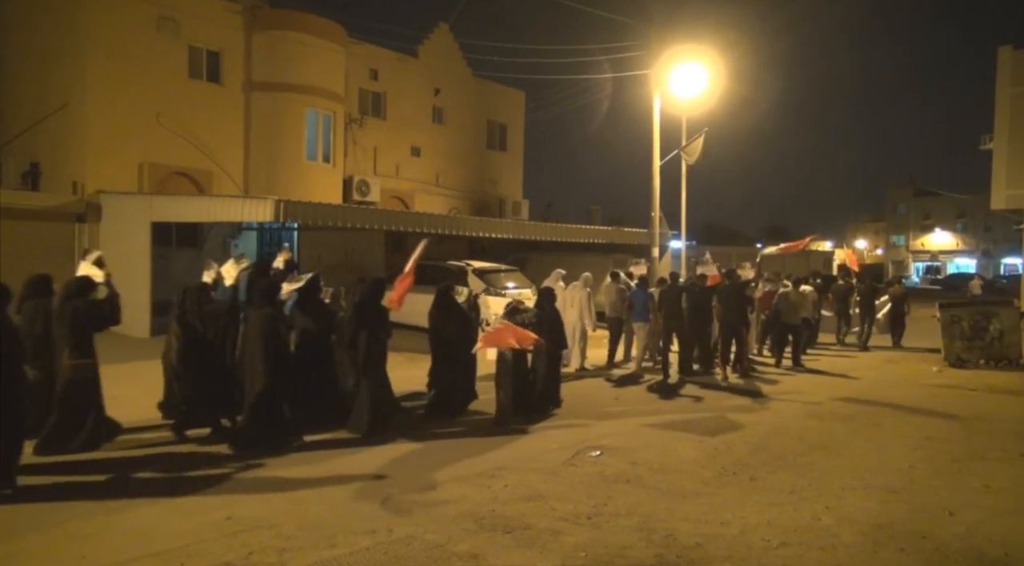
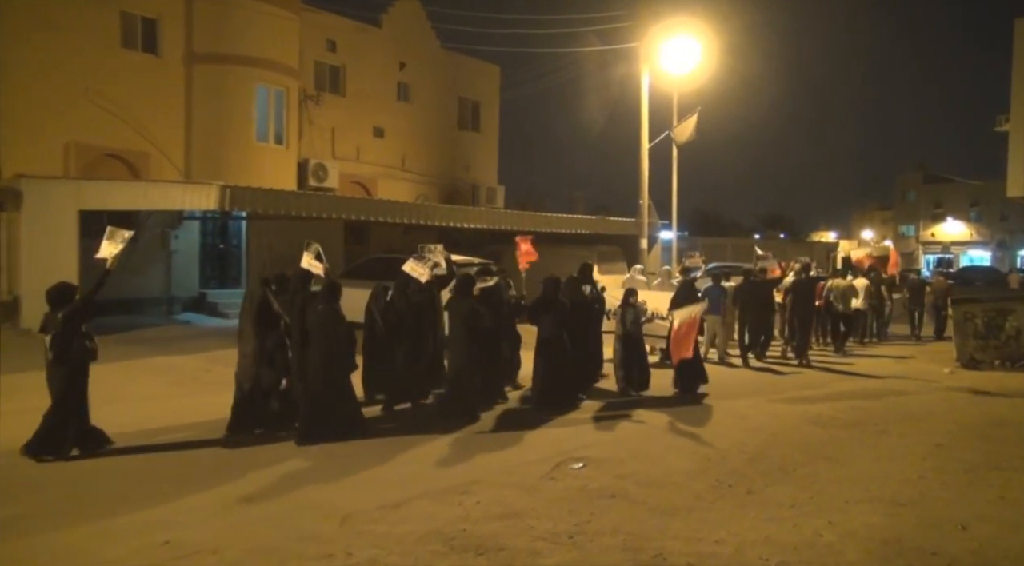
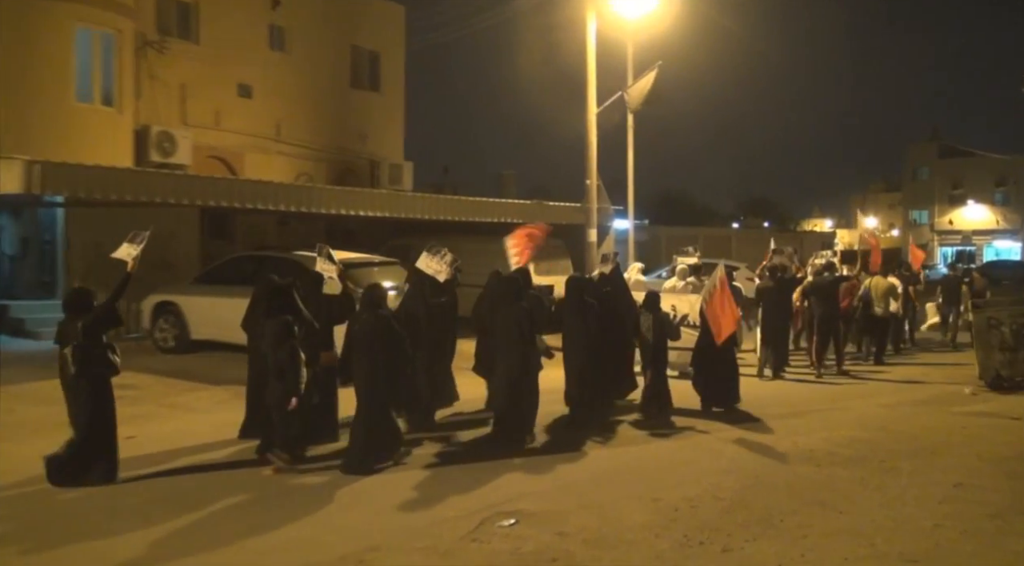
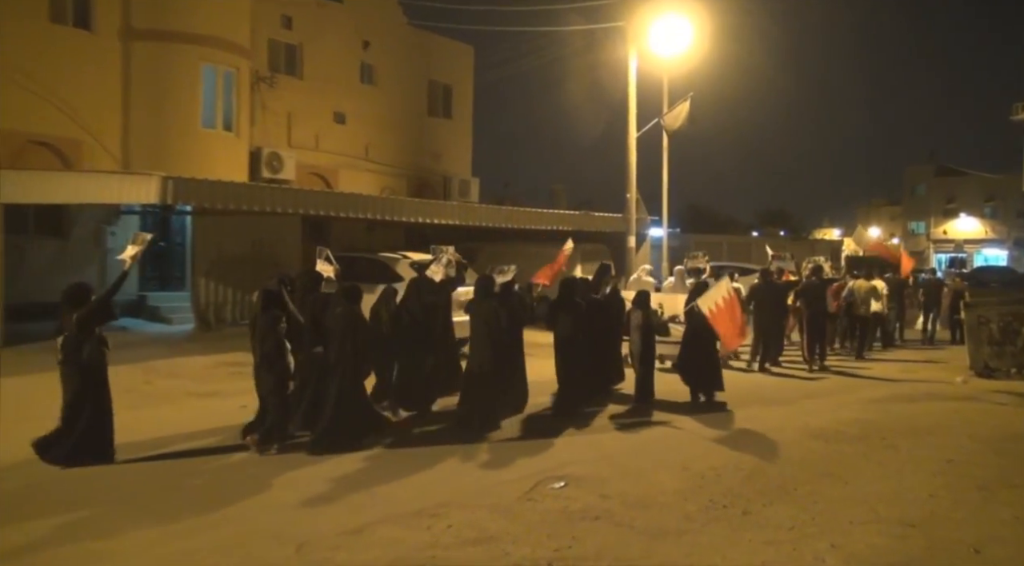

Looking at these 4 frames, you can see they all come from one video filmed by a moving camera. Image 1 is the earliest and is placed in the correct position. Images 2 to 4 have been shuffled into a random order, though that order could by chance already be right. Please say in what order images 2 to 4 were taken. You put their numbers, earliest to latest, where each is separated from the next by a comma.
2, 4, 3
